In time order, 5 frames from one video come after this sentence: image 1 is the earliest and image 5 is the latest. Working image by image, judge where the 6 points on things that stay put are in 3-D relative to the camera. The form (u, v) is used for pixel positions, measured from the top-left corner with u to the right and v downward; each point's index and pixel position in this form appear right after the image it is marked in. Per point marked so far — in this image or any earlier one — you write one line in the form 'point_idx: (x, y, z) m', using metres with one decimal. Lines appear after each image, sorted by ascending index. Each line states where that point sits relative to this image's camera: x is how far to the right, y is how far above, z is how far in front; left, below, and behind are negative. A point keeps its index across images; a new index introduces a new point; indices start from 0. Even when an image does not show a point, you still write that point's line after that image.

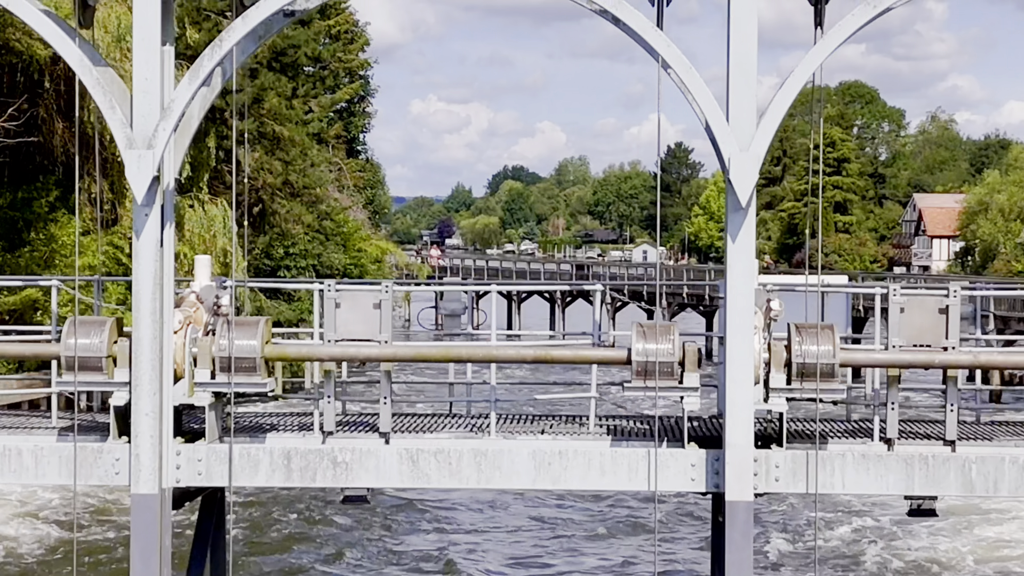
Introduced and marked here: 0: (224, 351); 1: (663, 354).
0: (-1.5, -0.3, +7.1) m
1: (+0.8, -0.3, +7.0) m
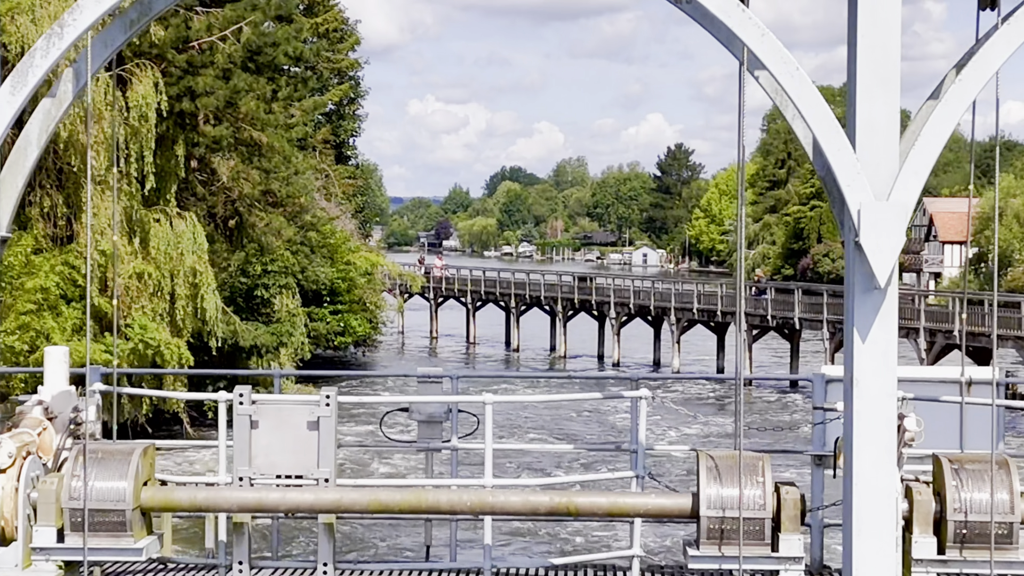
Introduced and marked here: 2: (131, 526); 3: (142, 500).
0: (-1.5, -0.7, +4.6) m
1: (+0.8, -0.7, +4.6) m
2: (-1.3, -0.8, +4.6) m
3: (-1.3, -0.7, +4.7) m
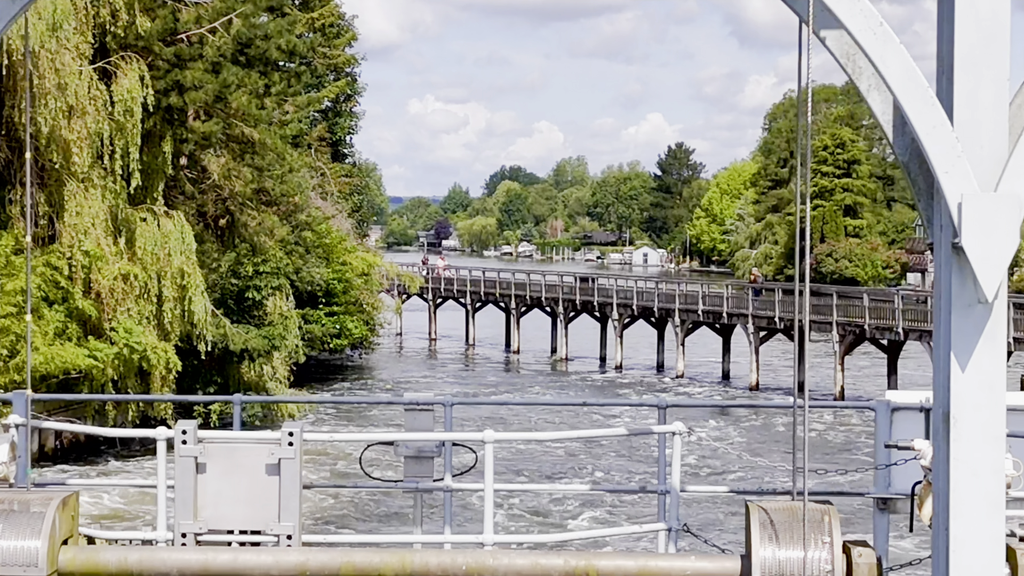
0: (-1.5, -0.8, +3.7) m
1: (+0.8, -0.8, +3.7) m
2: (-1.3, -0.9, +3.7) m
3: (-1.3, -0.8, +3.8) m
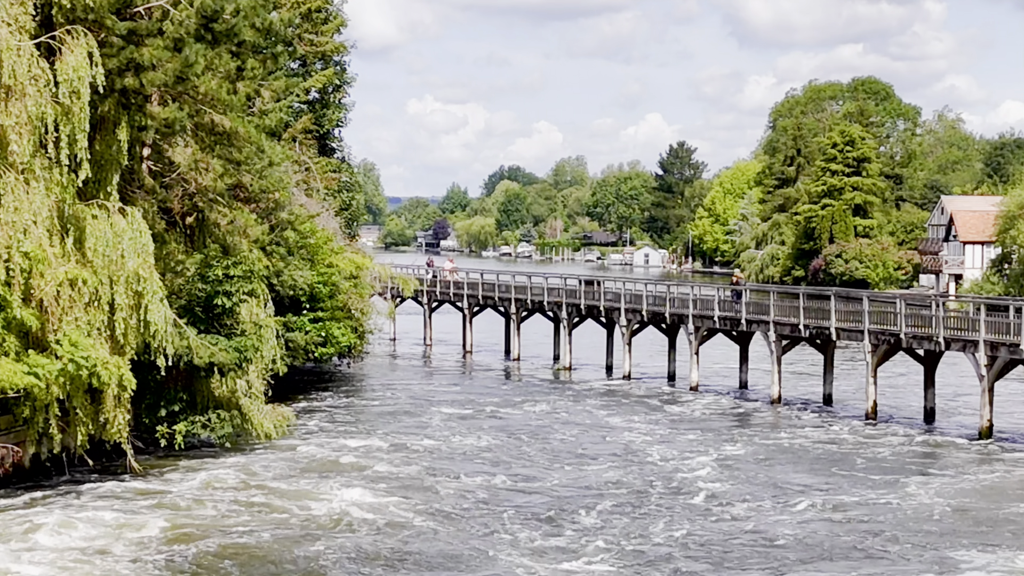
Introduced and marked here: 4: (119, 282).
0: (-1.5, -0.9, +1.1) m
1: (+0.9, -0.9, +1.0) m
2: (-1.3, -1.0, +1.0) m
3: (-1.3, -0.9, +1.1) m
4: (-5.8, +0.1, +19.6) m
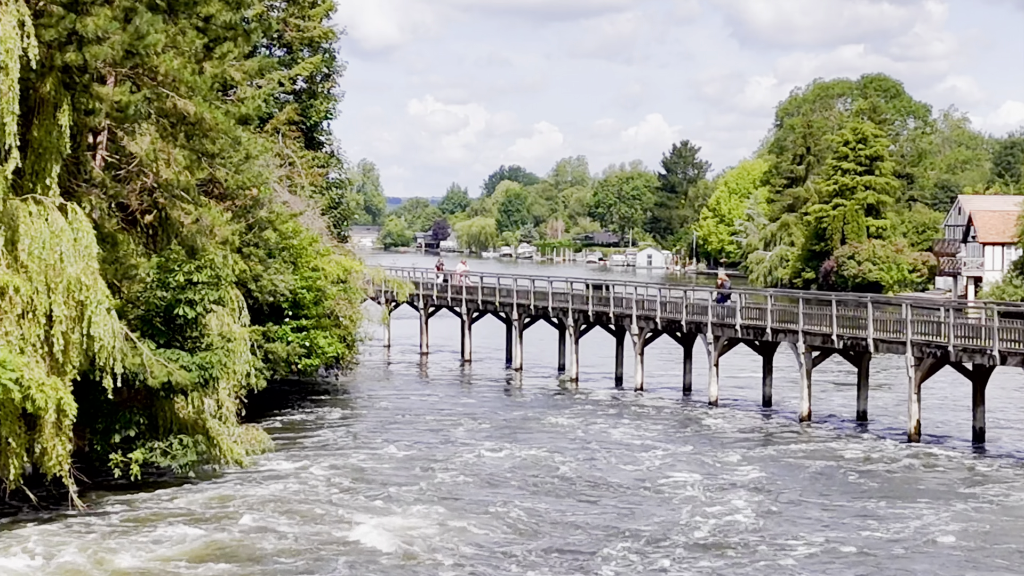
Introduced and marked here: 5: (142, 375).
0: (-1.4, -1.0, -1.7) m
1: (+0.9, -1.0, -1.8) m
2: (-1.2, -1.1, -1.7) m
3: (-1.2, -1.0, -1.7) m
4: (-5.7, 0.0, +16.8) m
5: (-5.2, -1.2, +18.9) m
